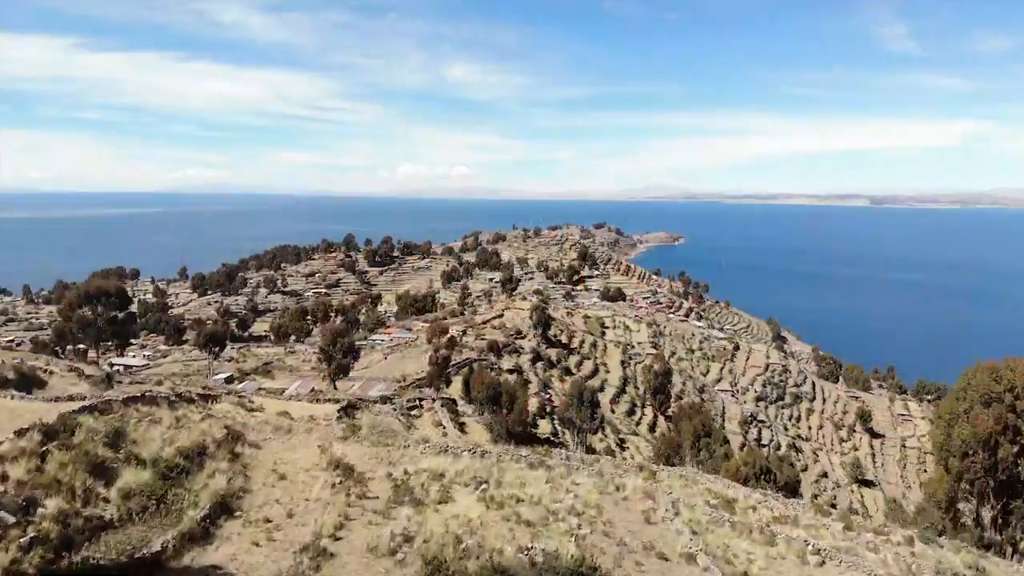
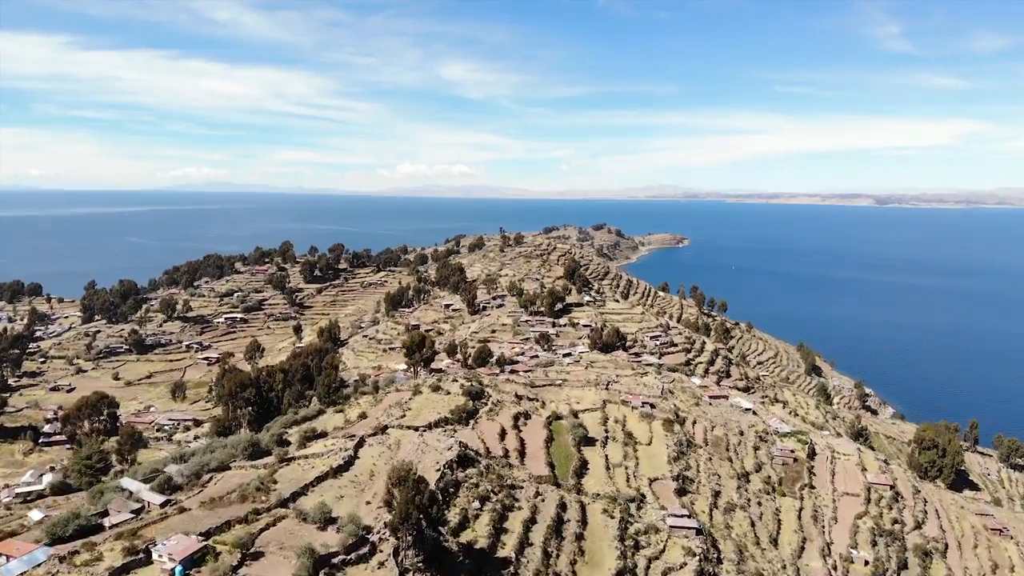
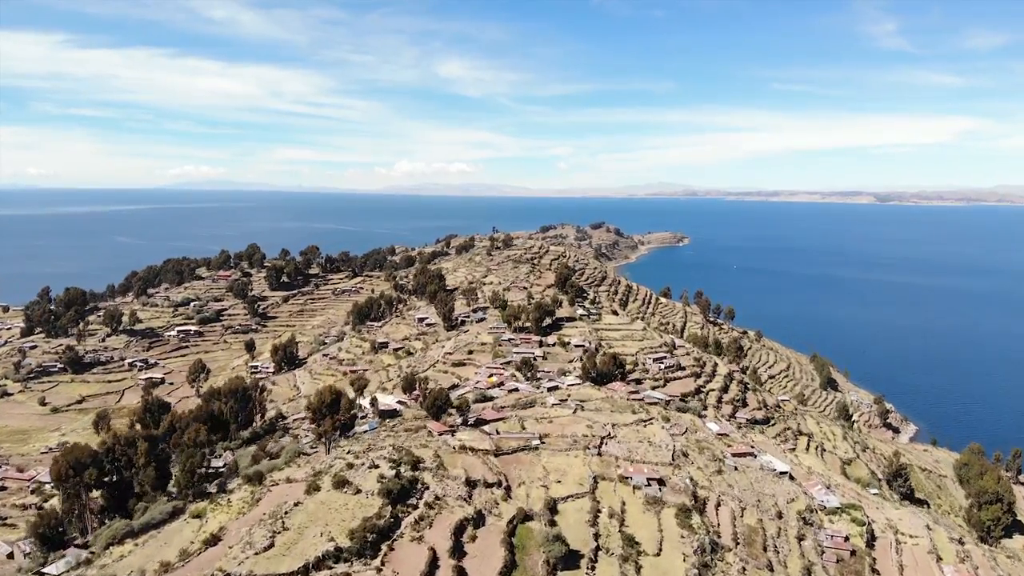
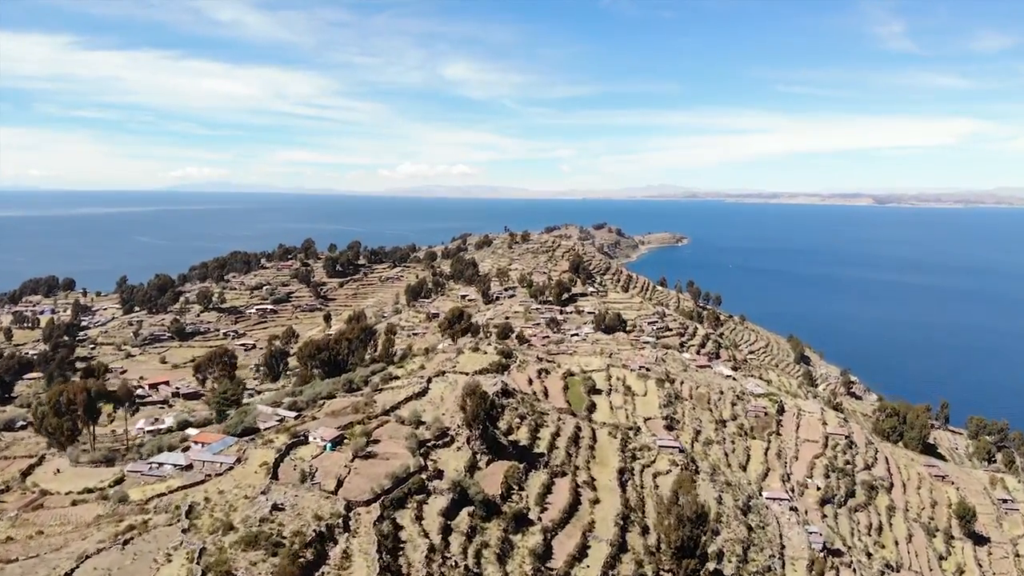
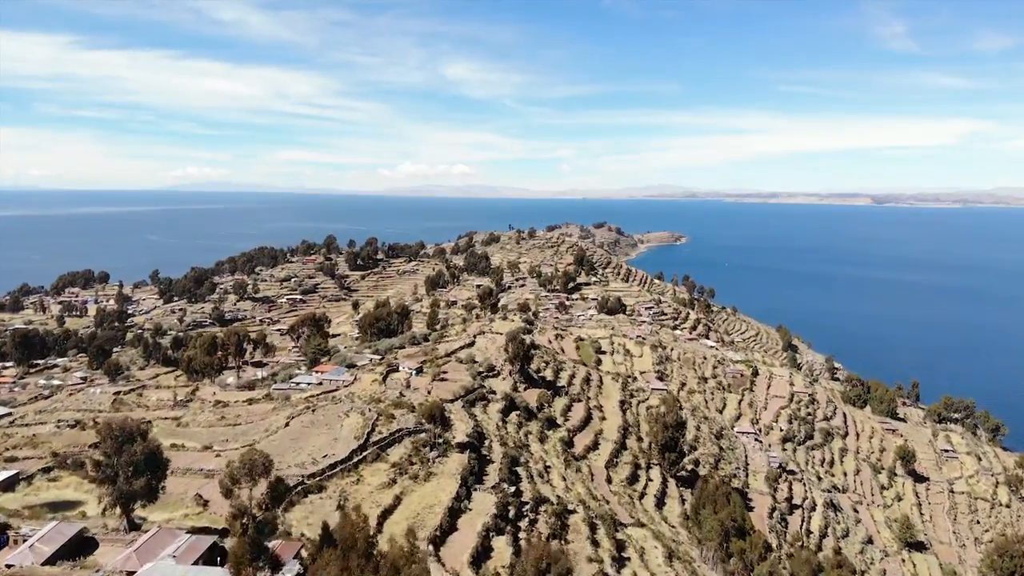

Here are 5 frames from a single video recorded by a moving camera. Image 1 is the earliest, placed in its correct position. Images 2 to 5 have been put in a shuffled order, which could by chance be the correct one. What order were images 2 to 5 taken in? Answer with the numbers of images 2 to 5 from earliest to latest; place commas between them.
5, 4, 2, 3
